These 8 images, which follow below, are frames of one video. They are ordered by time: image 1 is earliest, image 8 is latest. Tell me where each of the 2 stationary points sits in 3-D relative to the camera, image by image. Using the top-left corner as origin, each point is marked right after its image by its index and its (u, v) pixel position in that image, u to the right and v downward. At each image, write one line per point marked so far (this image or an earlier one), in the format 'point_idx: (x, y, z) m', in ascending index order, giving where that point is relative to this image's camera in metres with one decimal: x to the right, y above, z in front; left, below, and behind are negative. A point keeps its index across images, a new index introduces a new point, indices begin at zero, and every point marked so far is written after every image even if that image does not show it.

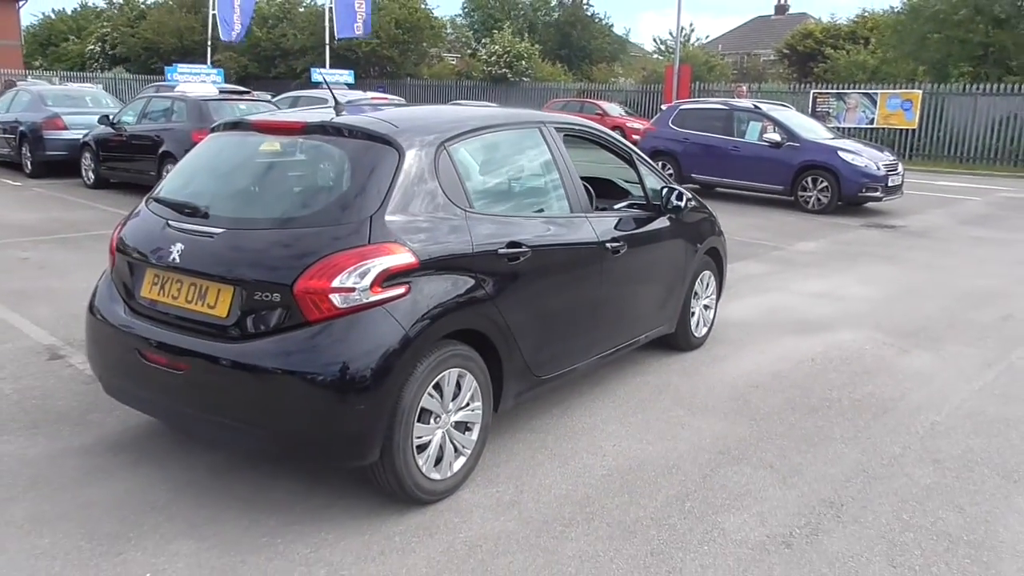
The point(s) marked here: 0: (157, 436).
0: (-1.9, -0.8, +4.5) m
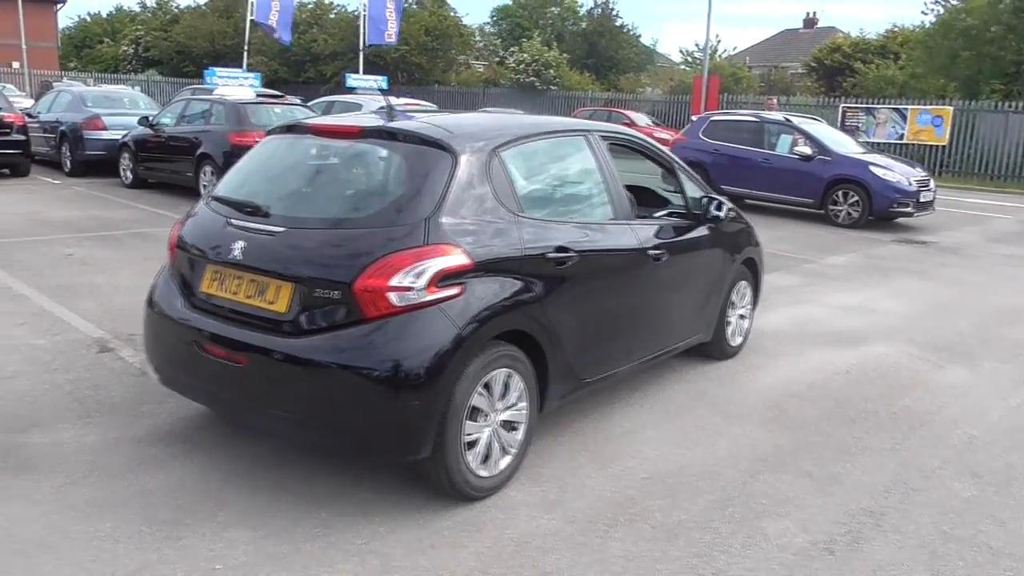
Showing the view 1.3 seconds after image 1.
0: (-1.7, -0.8, +4.7) m
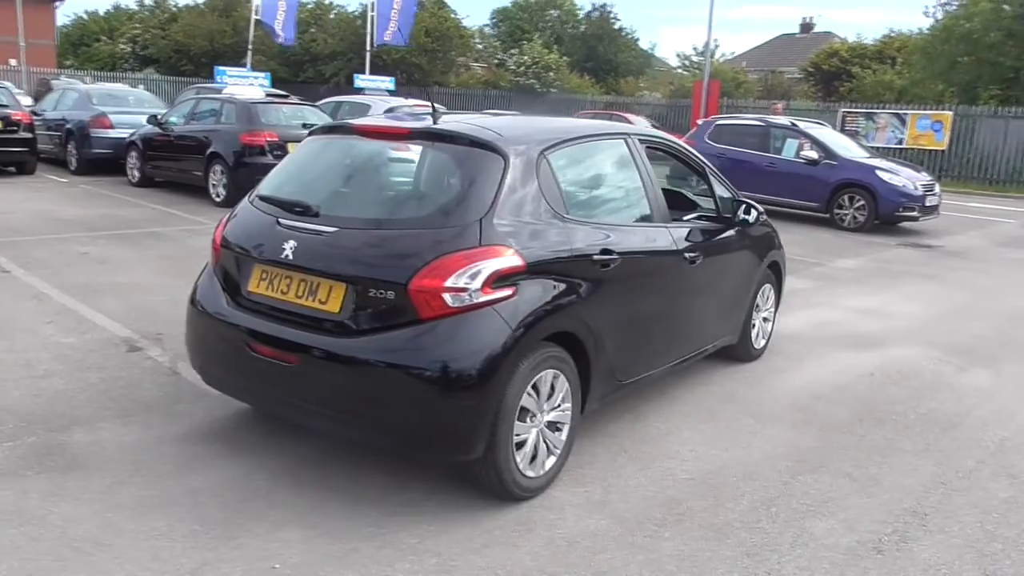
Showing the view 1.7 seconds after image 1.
0: (-1.5, -0.8, +4.7) m
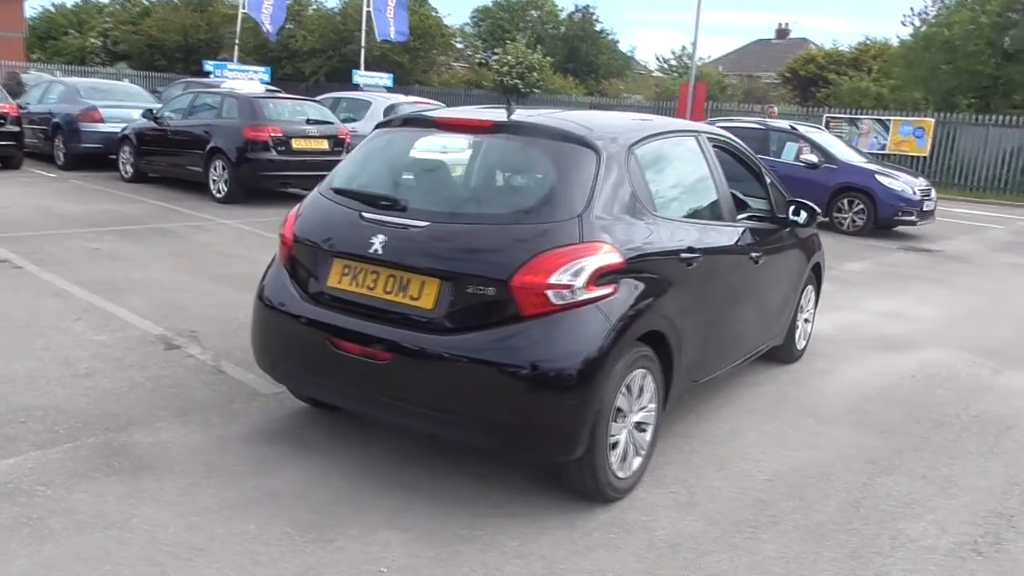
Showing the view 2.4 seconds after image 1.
0: (-1.1, -0.8, +4.5) m
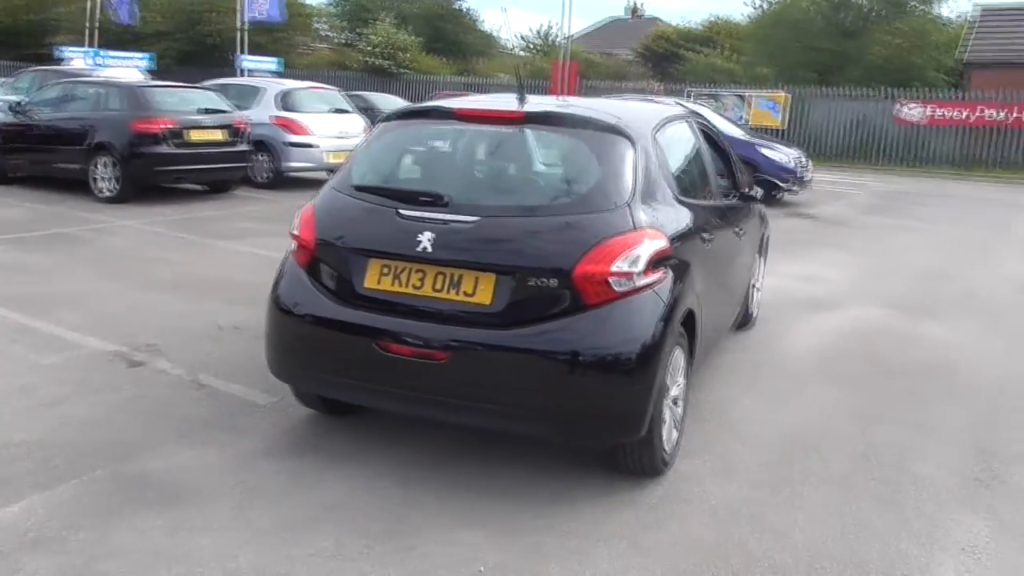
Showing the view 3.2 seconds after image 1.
0: (-1.0, -0.8, +4.4) m
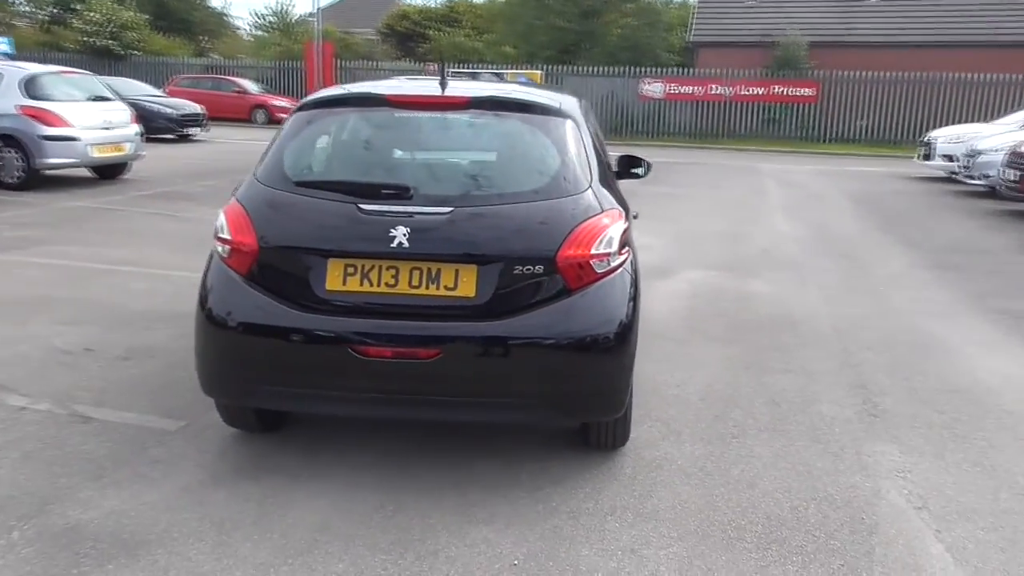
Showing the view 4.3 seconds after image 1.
0: (-1.2, -0.8, +4.1) m
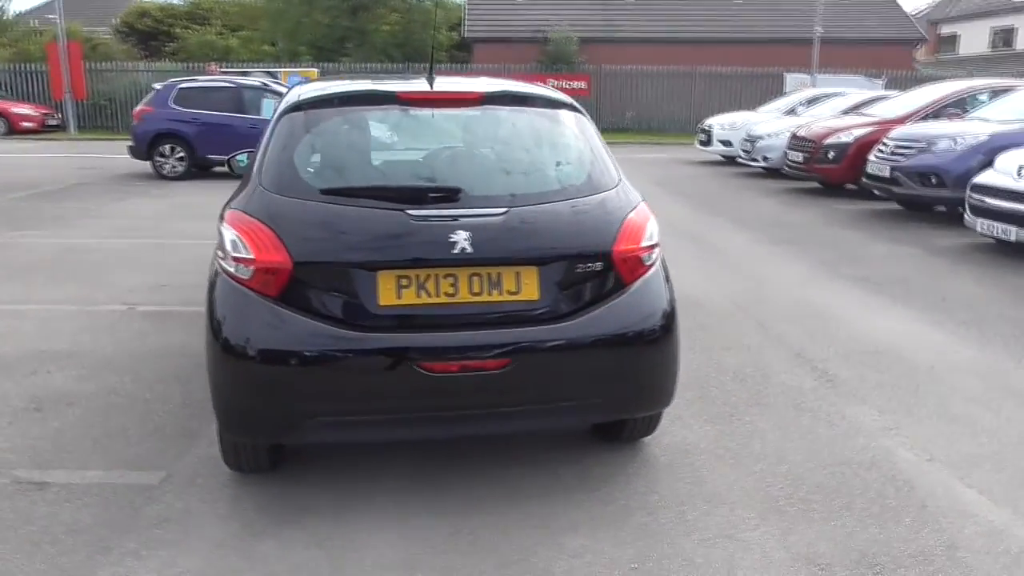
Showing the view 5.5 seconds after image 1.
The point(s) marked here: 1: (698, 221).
0: (-0.9, -0.9, +3.6) m
1: (+2.6, +0.9, +11.3) m
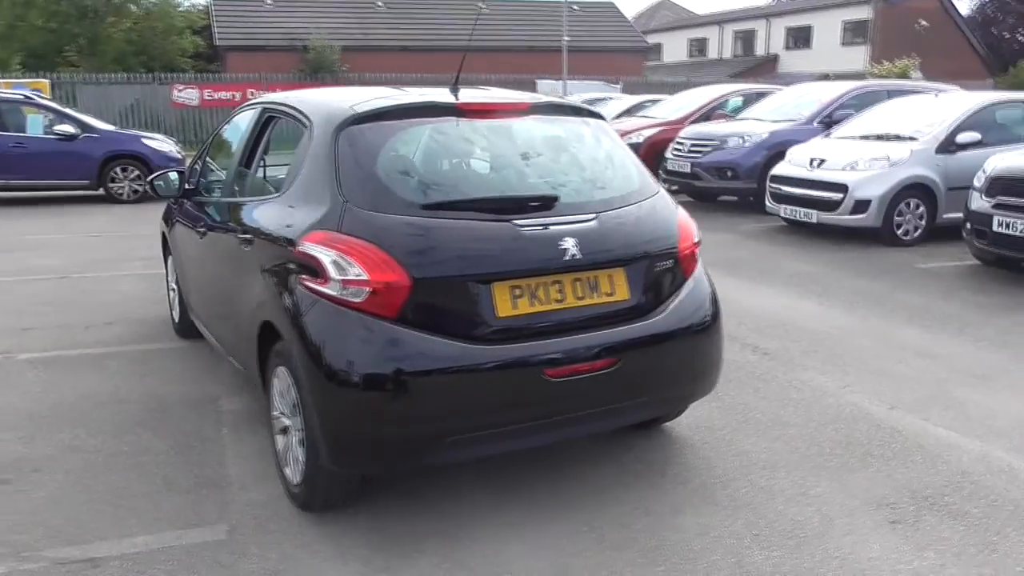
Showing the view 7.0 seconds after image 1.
0: (-0.5, -1.0, +3.5) m
1: (+0.4, +0.9, +11.9) m
